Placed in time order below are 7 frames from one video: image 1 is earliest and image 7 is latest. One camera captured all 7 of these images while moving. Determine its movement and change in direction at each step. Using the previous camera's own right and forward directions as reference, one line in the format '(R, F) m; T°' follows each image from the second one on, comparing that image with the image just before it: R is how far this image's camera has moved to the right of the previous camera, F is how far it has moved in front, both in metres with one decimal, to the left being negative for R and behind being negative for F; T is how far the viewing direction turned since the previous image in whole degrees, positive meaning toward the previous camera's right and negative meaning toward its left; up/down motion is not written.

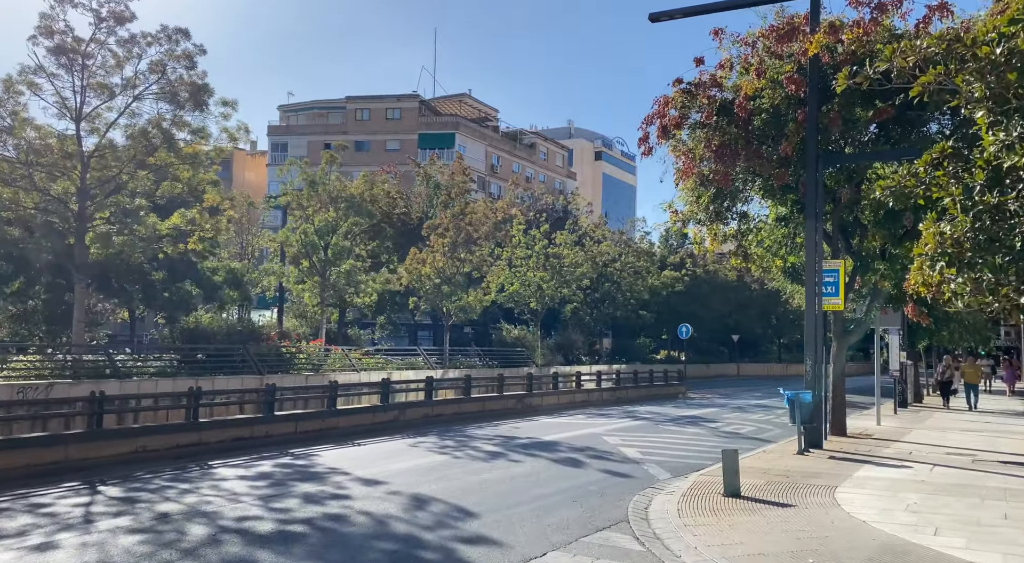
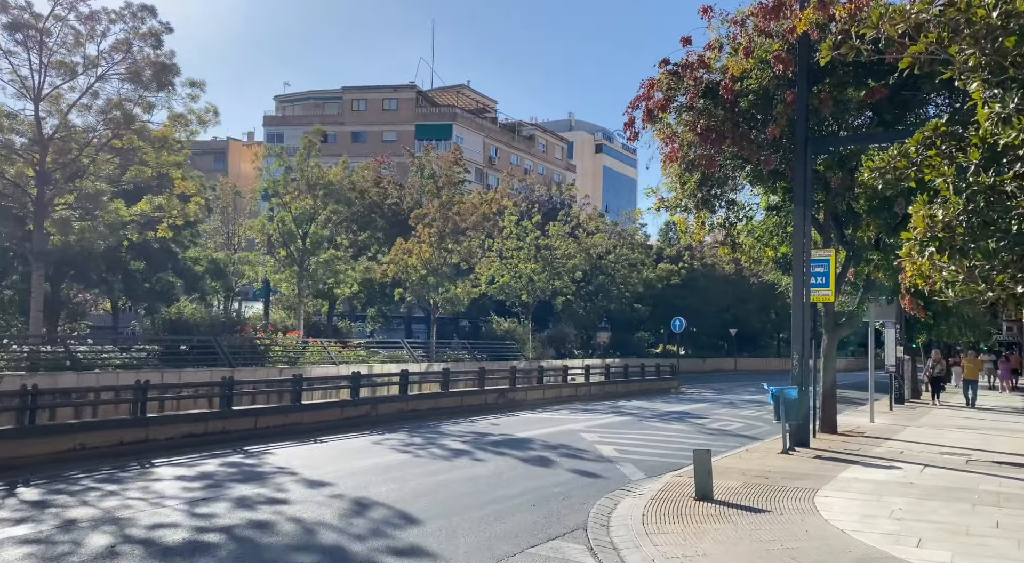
(+0.5, +0.8) m; 0°
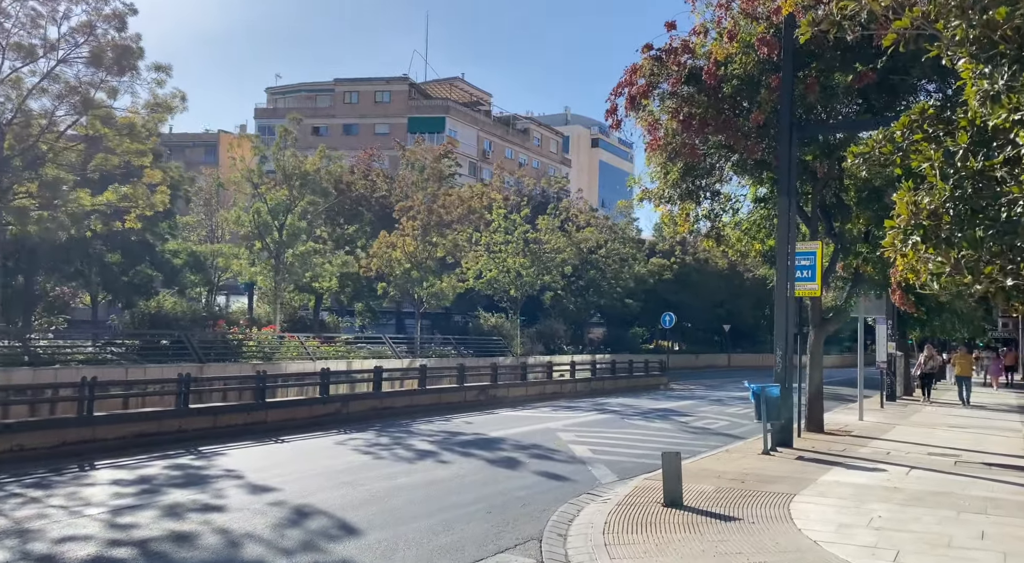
(+0.4, +0.6) m; 0°
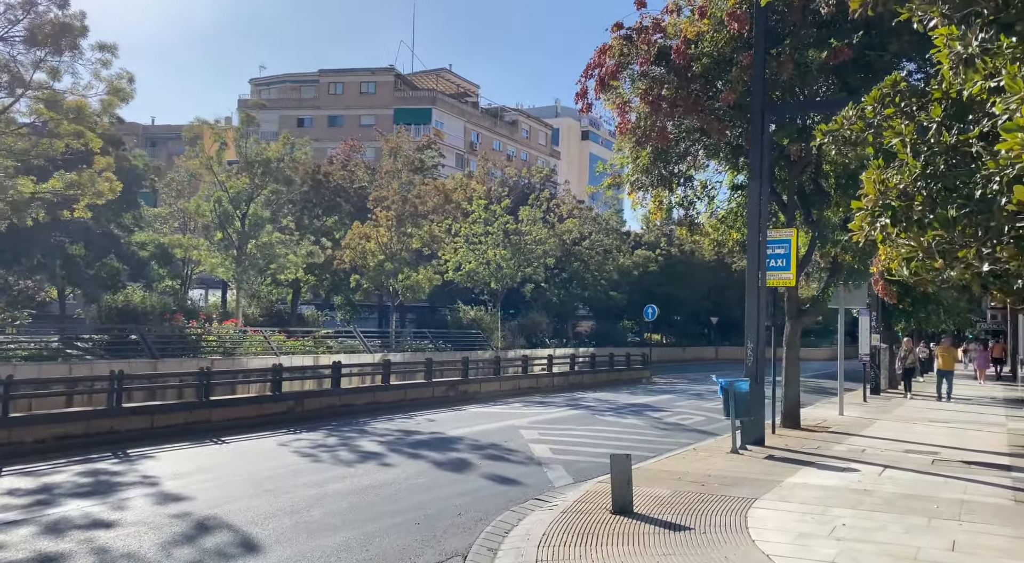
(+0.5, +0.8) m; 0°
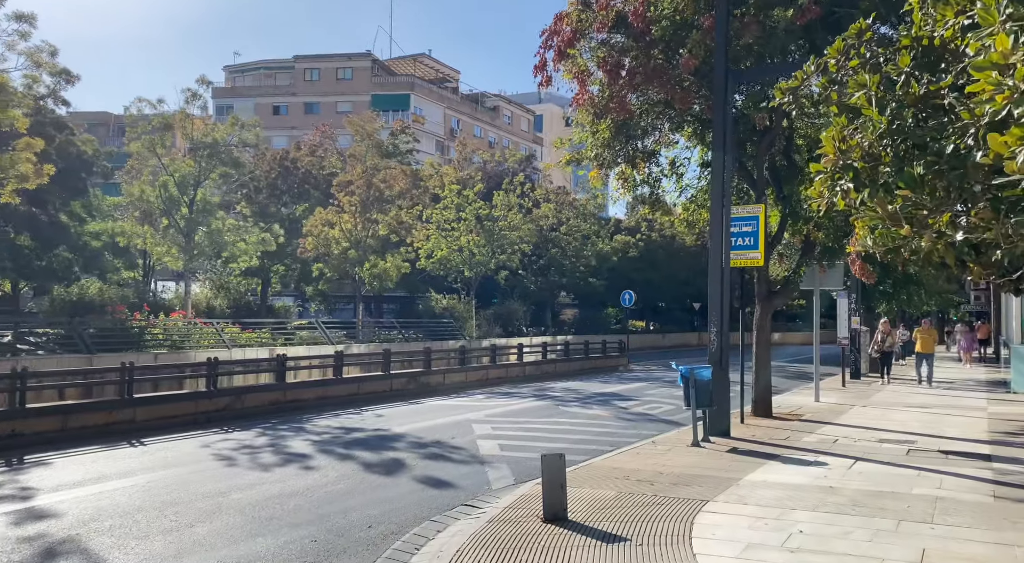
(+0.6, +1.0) m; +1°
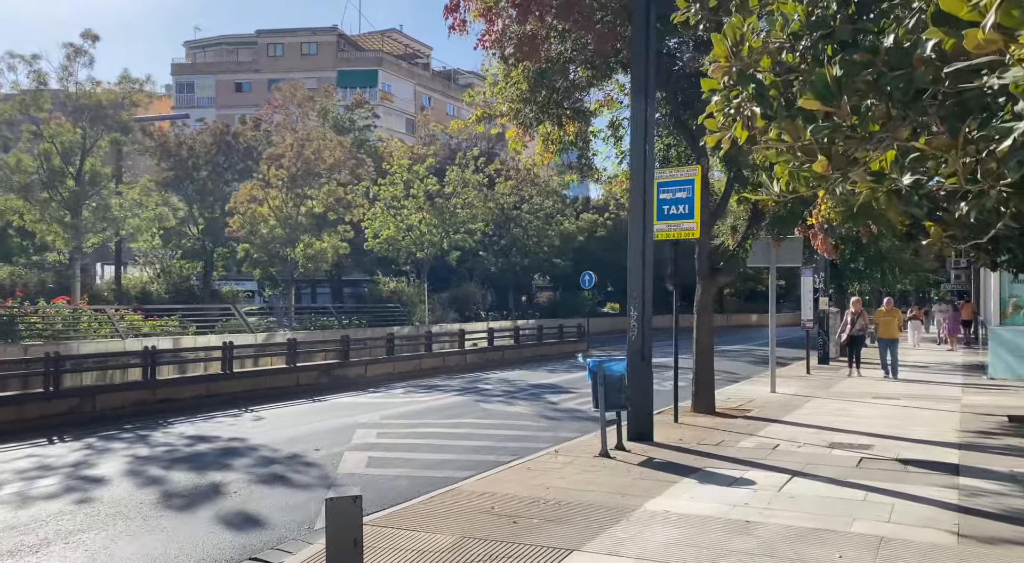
(+1.2, +2.2) m; +1°
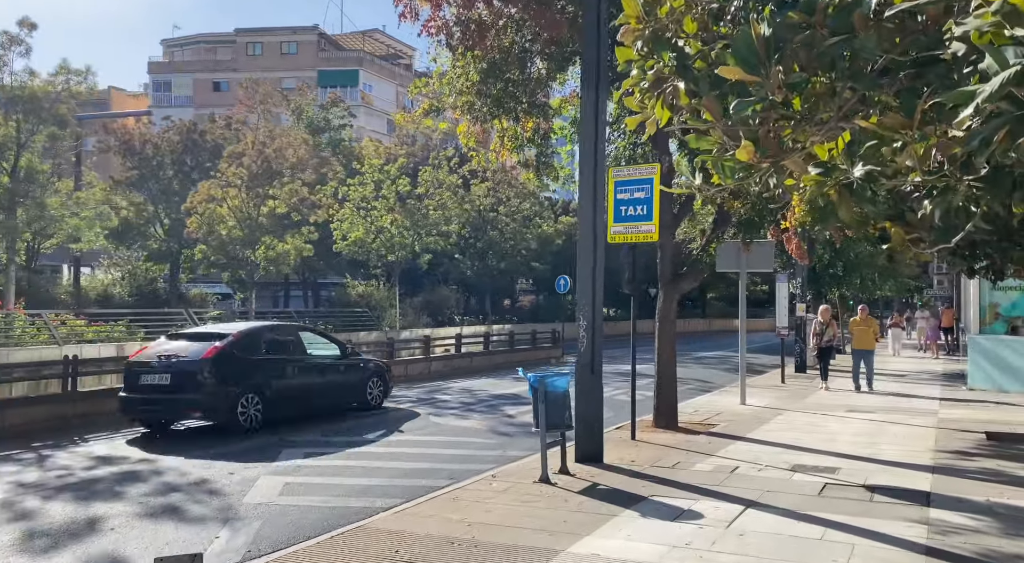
(+0.5, +0.9) m; +1°
